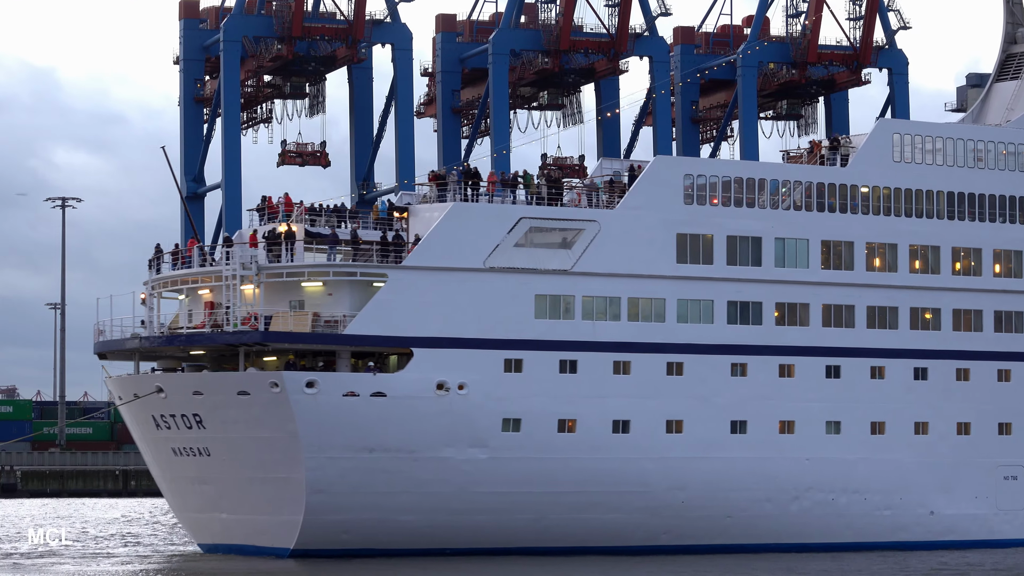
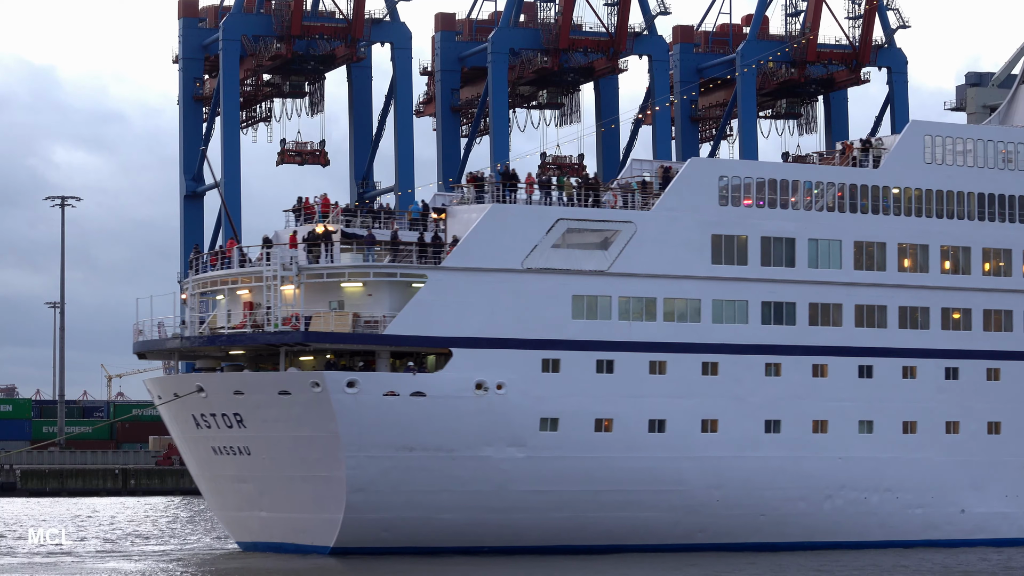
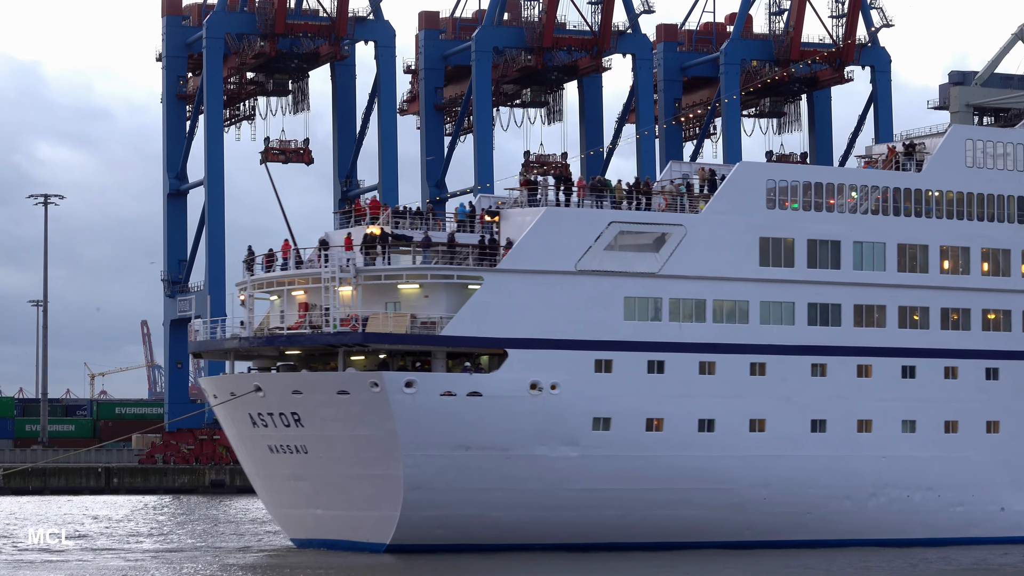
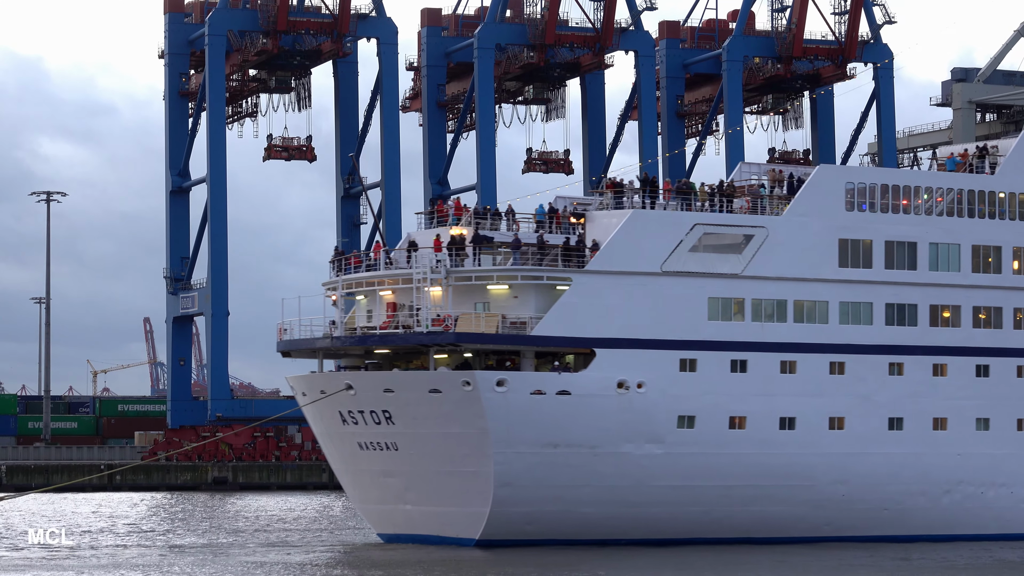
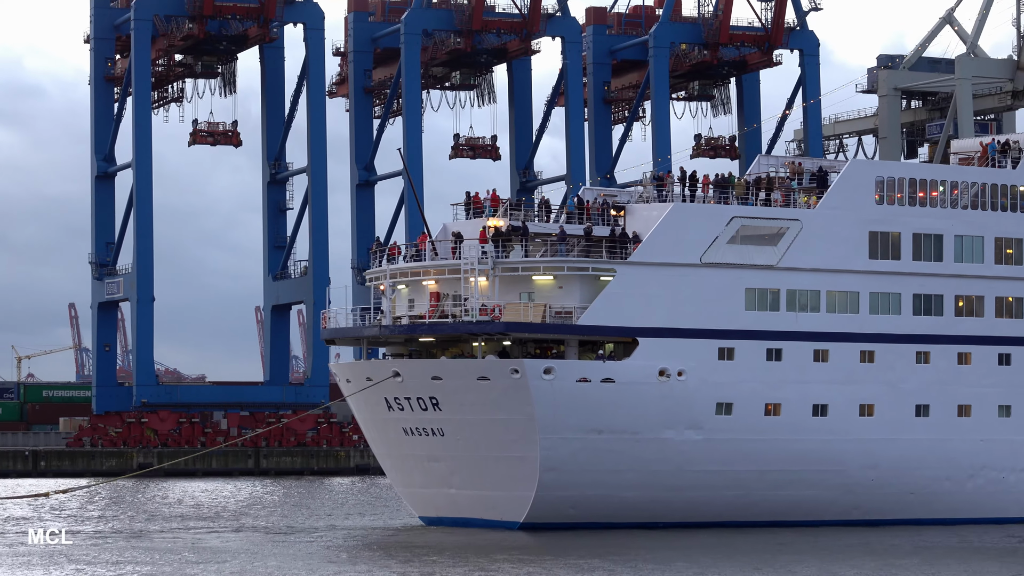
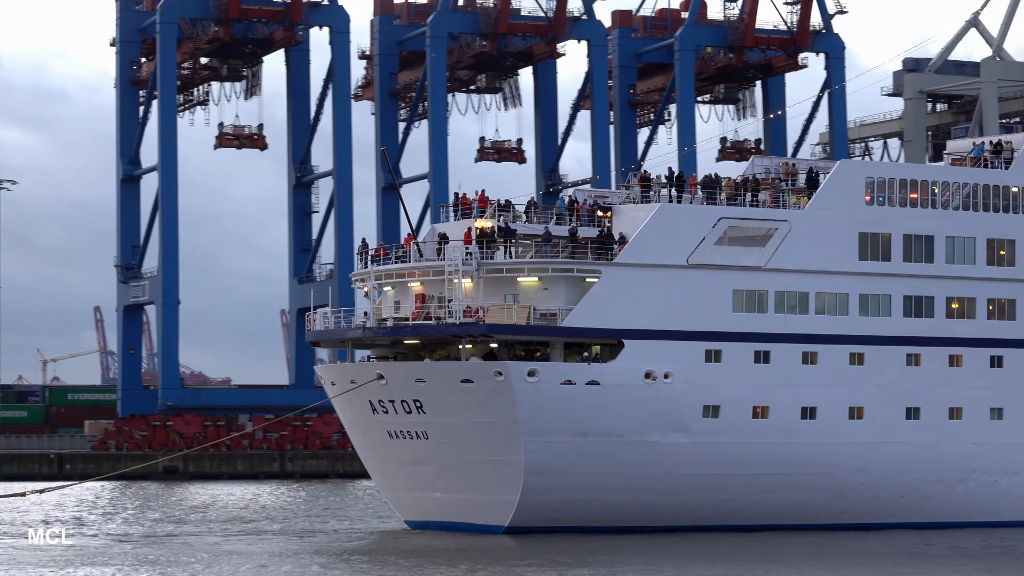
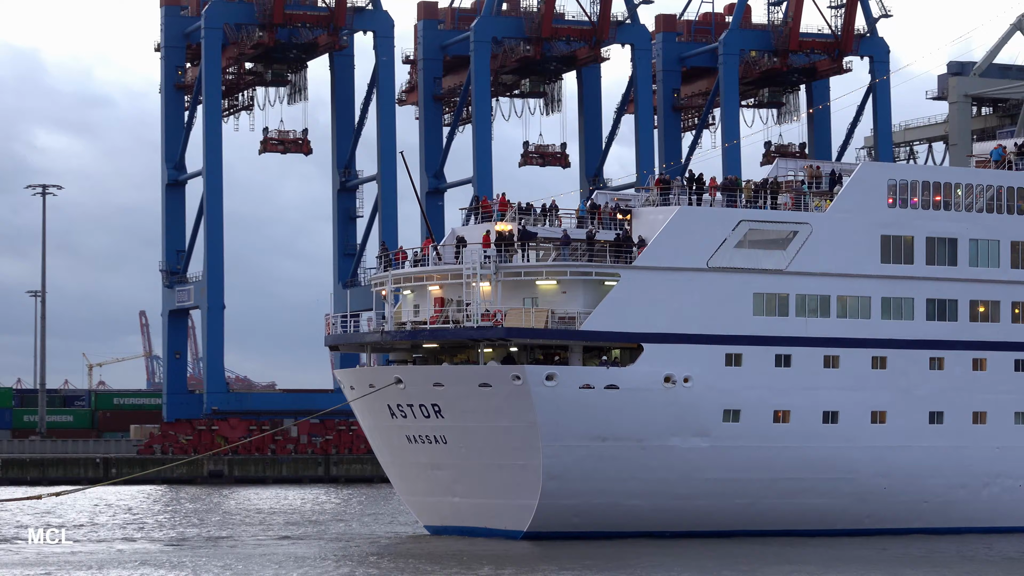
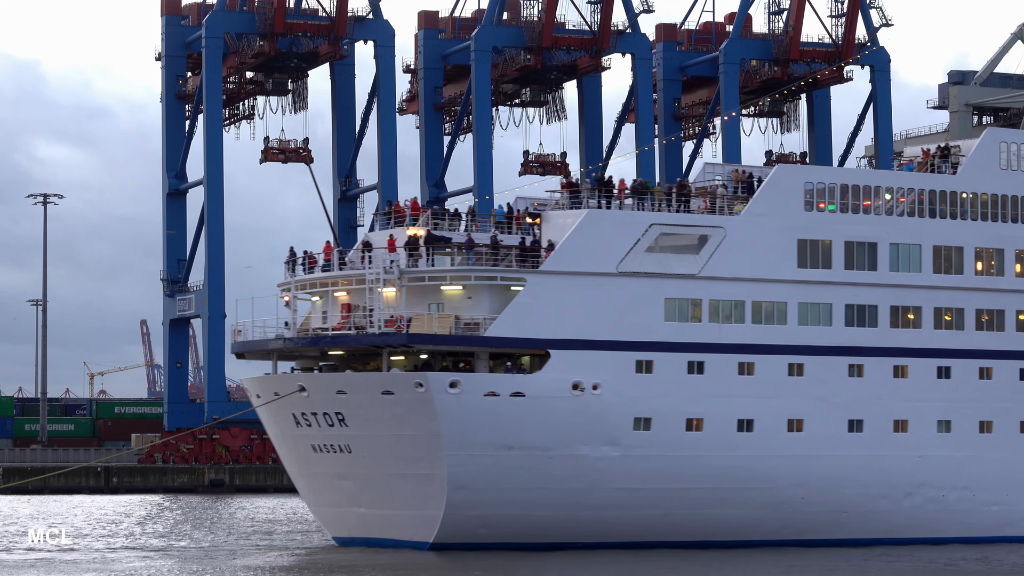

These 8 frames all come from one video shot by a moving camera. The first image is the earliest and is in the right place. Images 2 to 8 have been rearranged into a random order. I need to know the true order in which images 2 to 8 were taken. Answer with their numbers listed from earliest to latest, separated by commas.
2, 3, 8, 4, 7, 6, 5
